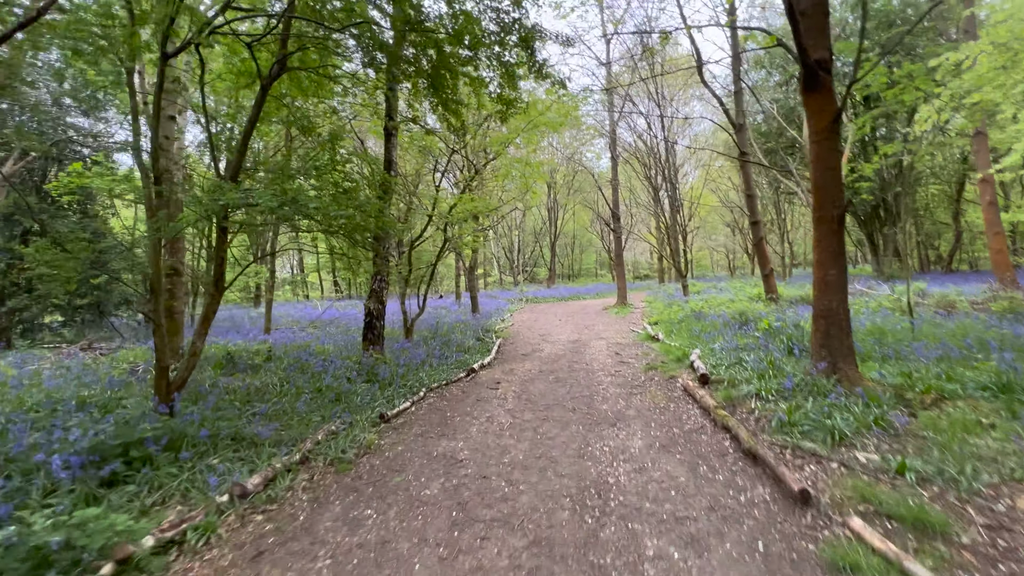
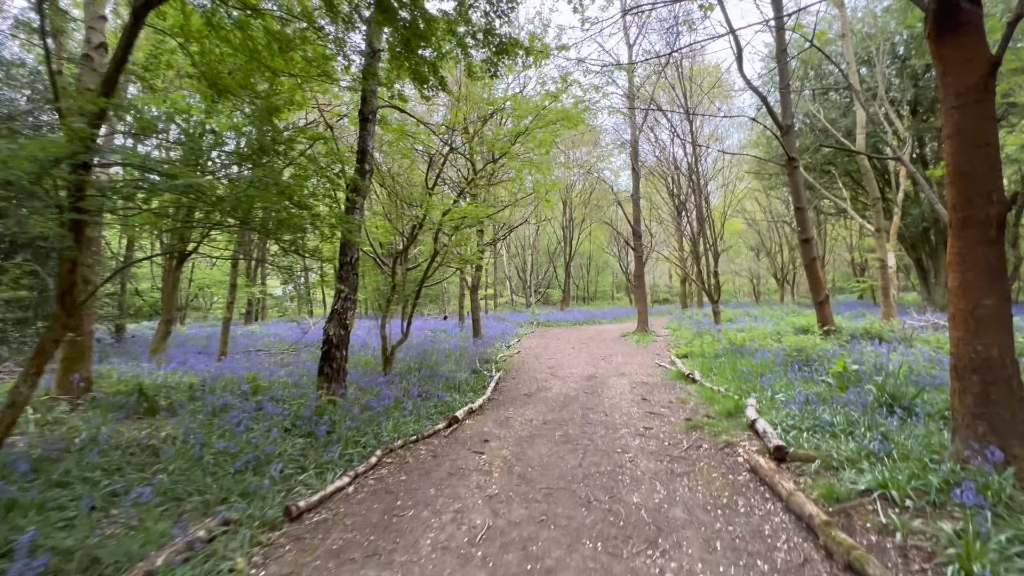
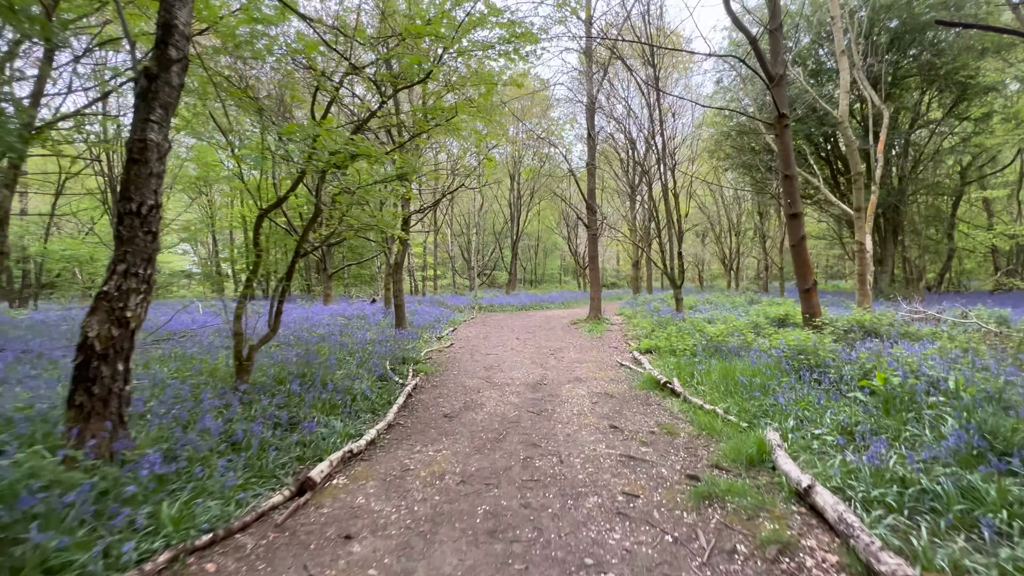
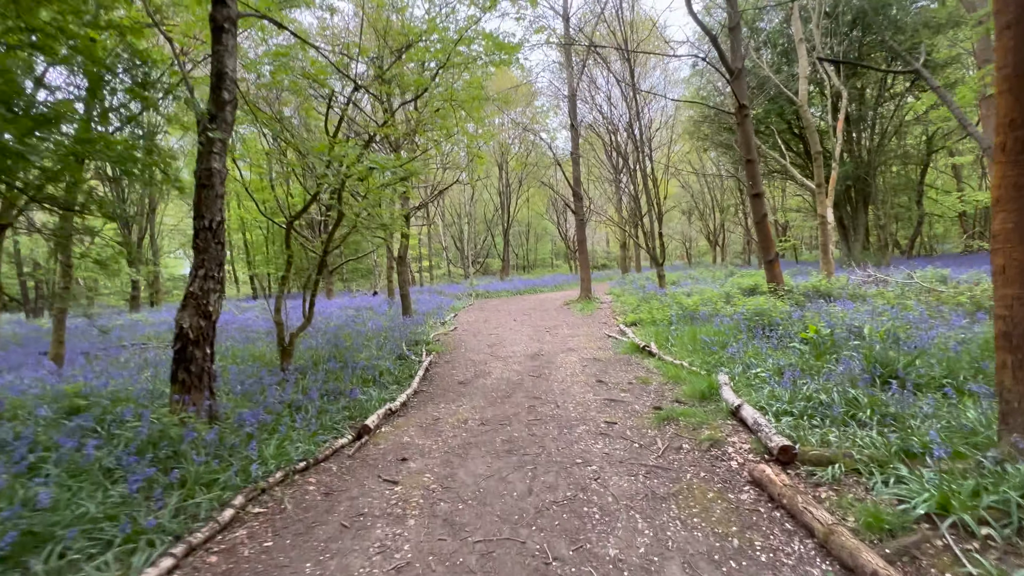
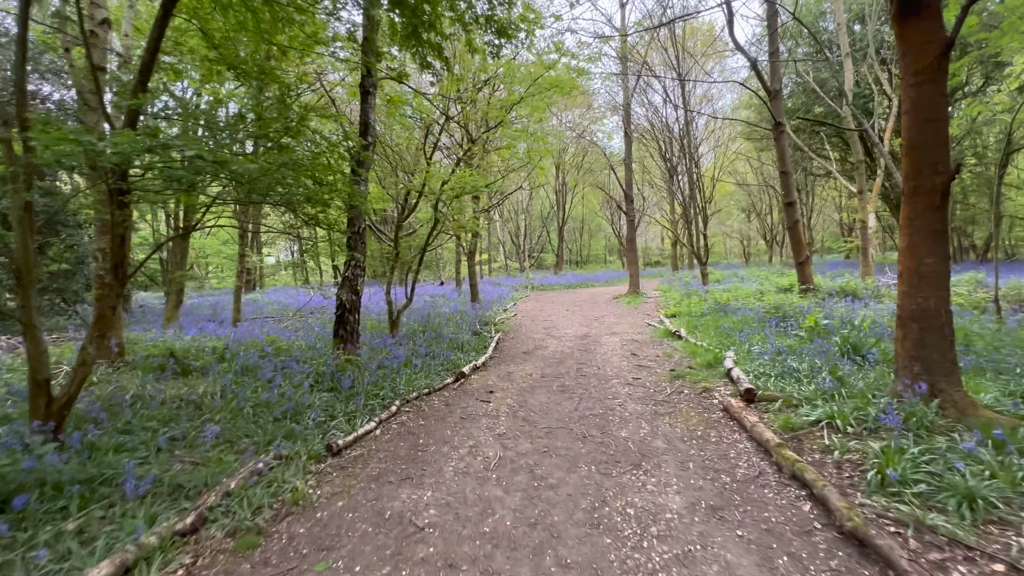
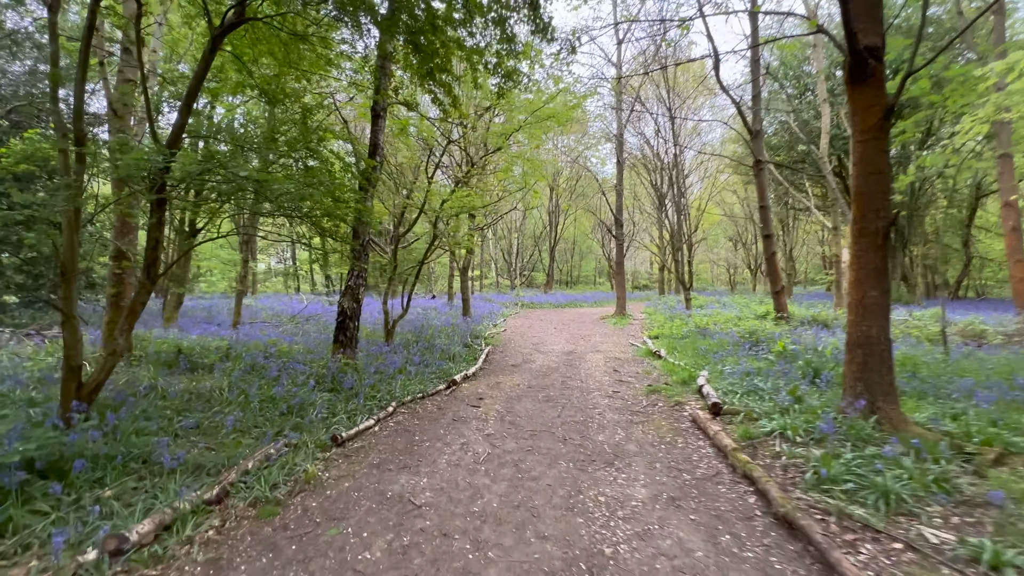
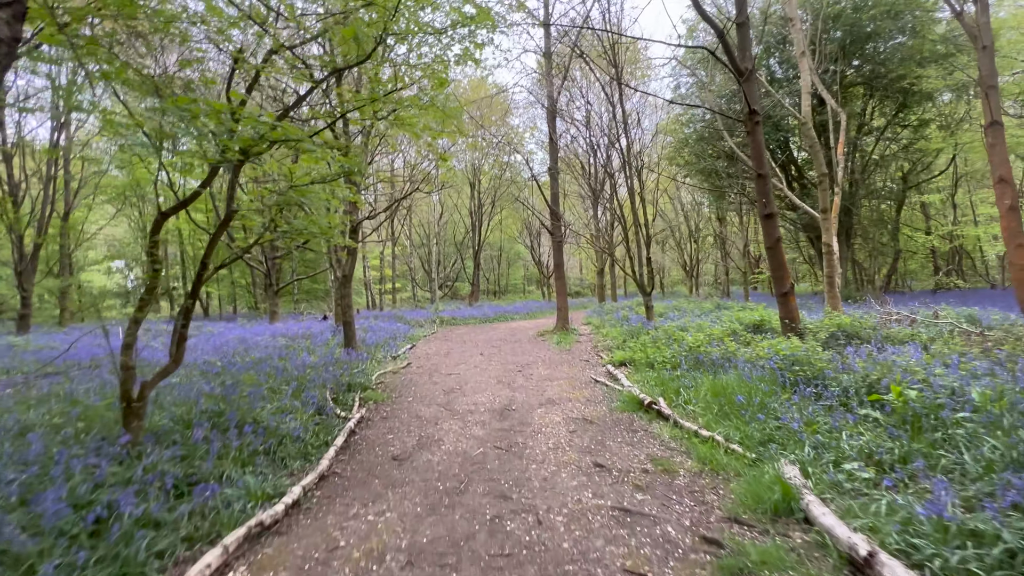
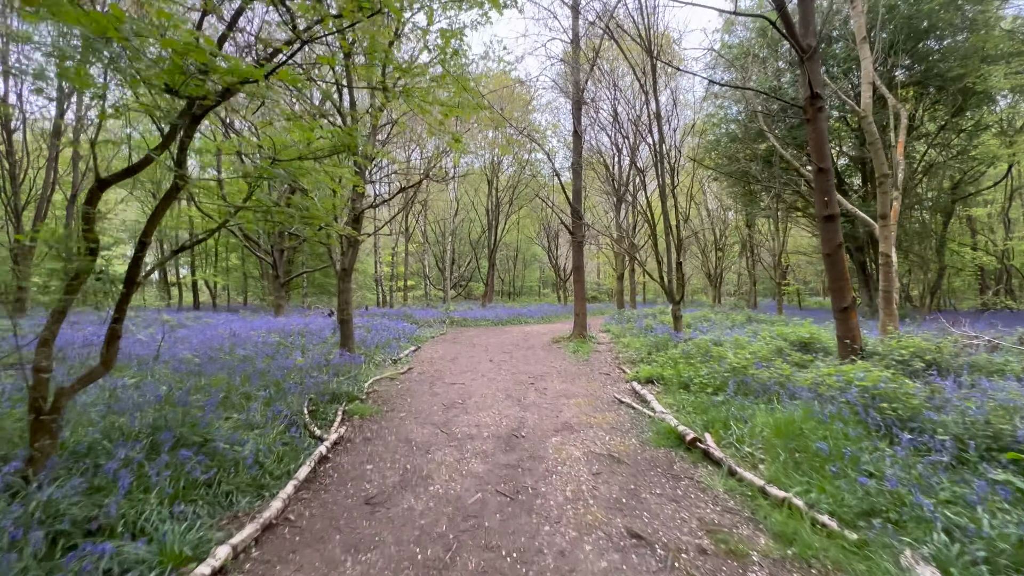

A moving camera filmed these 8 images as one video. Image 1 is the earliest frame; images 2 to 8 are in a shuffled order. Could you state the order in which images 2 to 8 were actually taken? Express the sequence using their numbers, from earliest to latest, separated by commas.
6, 5, 2, 4, 3, 7, 8
